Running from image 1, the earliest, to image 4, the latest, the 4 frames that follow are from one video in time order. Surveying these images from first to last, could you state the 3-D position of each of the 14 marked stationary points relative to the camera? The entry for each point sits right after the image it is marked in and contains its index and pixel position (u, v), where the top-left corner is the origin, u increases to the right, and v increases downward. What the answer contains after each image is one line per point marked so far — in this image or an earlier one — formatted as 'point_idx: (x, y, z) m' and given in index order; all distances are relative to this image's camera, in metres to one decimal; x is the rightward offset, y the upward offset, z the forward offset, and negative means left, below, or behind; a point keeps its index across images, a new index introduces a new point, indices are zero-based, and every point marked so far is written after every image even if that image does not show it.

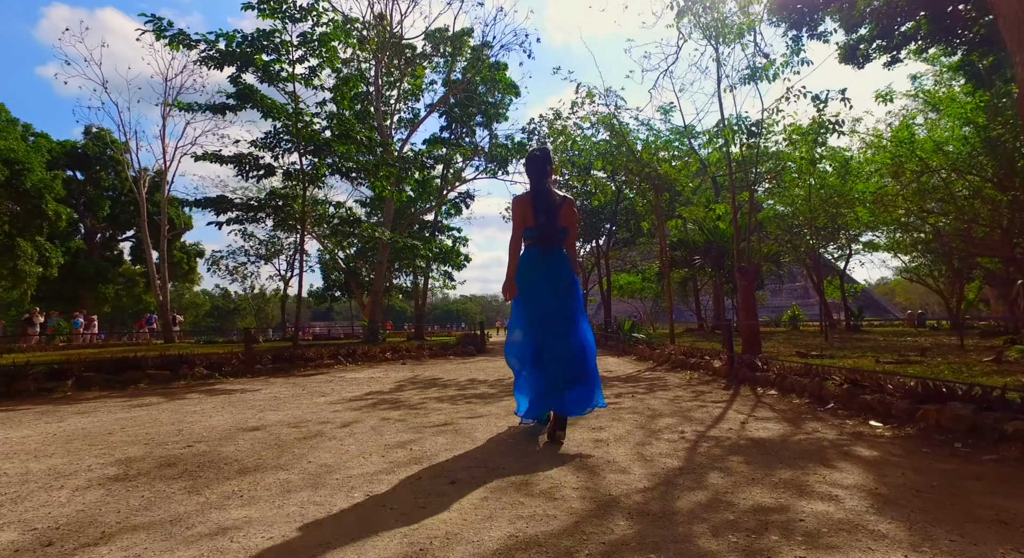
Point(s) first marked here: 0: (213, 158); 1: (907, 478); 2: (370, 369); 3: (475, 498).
0: (-6.0, +2.4, +11.3) m
1: (+1.5, -0.8, +2.2) m
2: (-2.0, -1.3, +8.0) m
3: (-0.1, -0.8, +2.2) m
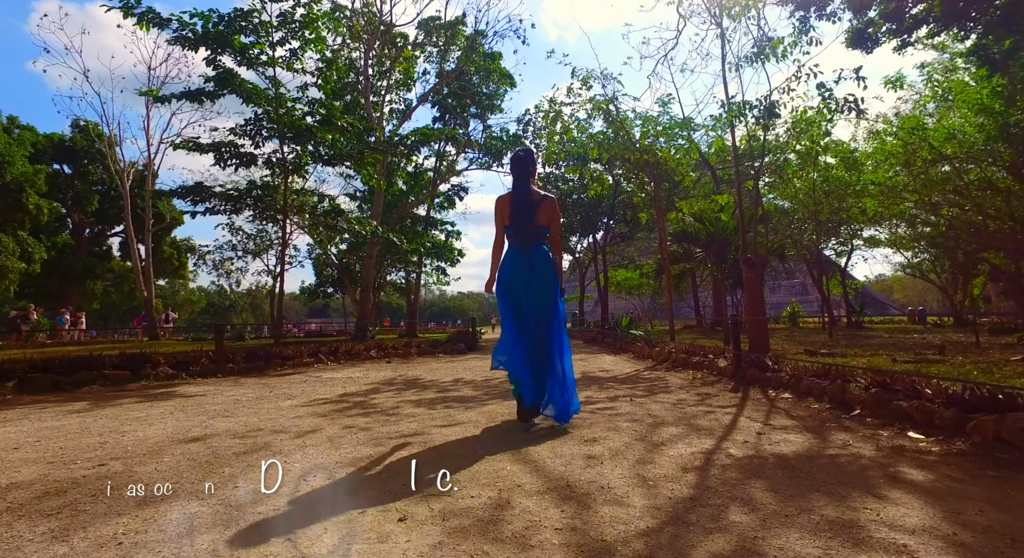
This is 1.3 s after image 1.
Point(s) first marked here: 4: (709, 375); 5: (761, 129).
0: (-6.1, +2.5, +10.7) m
1: (+1.4, -0.7, +1.7) m
2: (-2.2, -1.2, +7.5) m
3: (-0.2, -0.8, +1.7) m
4: (+2.2, -1.1, +6.2) m
5: (+4.2, +2.5, +9.6) m
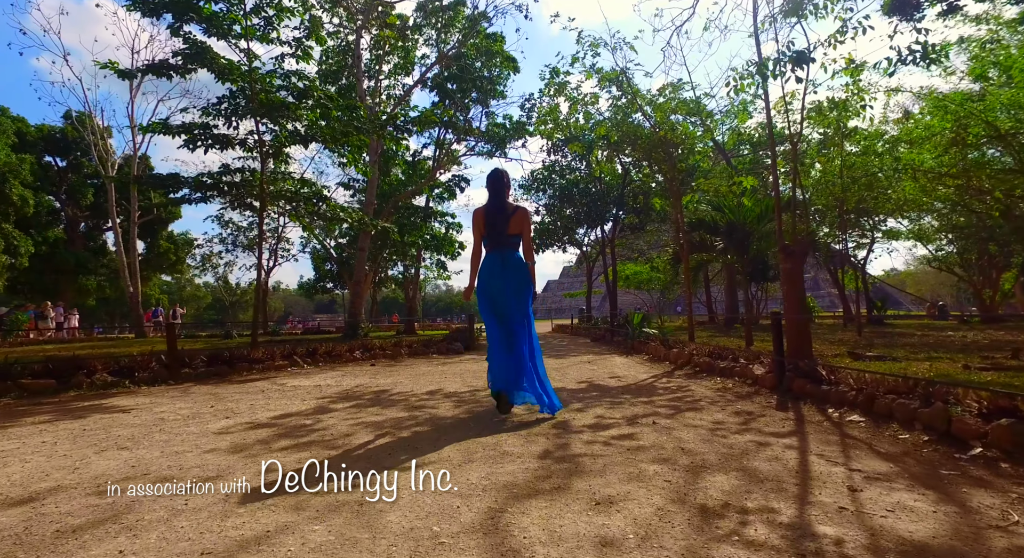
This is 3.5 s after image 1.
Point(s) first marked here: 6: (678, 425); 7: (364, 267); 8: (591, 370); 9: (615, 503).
0: (-6.1, +2.7, +9.8) m
1: (+1.3, -0.7, +0.7) m
2: (-2.2, -1.1, +6.6) m
3: (-0.4, -0.7, +0.7) m
4: (+2.1, -1.0, +5.2) m
5: (+4.1, +2.6, +8.5) m
6: (+1.0, -0.9, +3.5) m
7: (-4.2, +0.4, +16.1) m
8: (+1.0, -1.2, +7.1) m
9: (+0.4, -0.8, +2.0) m
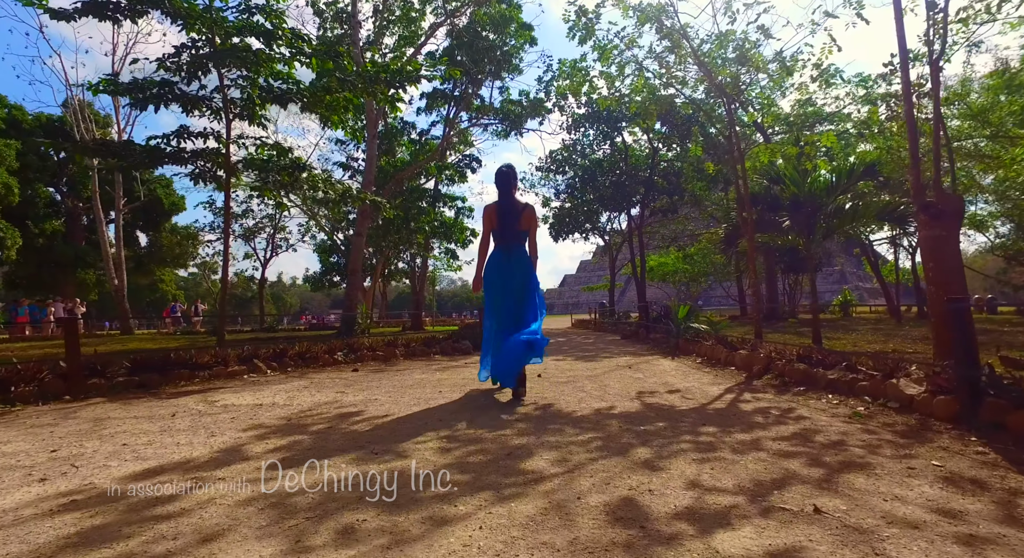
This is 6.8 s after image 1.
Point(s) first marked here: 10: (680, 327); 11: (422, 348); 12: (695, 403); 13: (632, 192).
0: (-5.9, +2.8, +8.2) m
1: (+1.3, -0.5, -1.1) m
2: (-2.0, -0.9, +4.9) m
3: (-0.4, -0.6, -1.0) m
4: (+2.2, -0.8, +3.4) m
5: (+4.4, +2.9, +6.7) m
6: (+1.1, -0.7, +1.7) m
7: (-3.7, +0.6, +14.5) m
8: (+1.2, -1.0, +5.3) m
9: (+0.4, -0.7, +0.3) m
10: (+2.6, -0.7, +8.6) m
11: (-1.3, -1.0, +8.4) m
12: (+1.3, -0.9, +4.0) m
13: (+3.7, +2.7, +17.2) m
